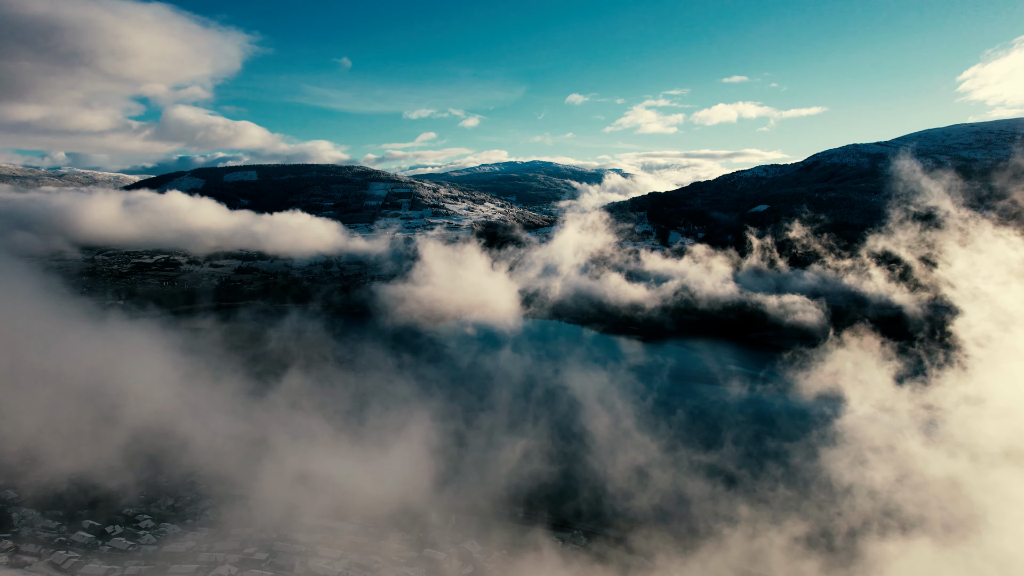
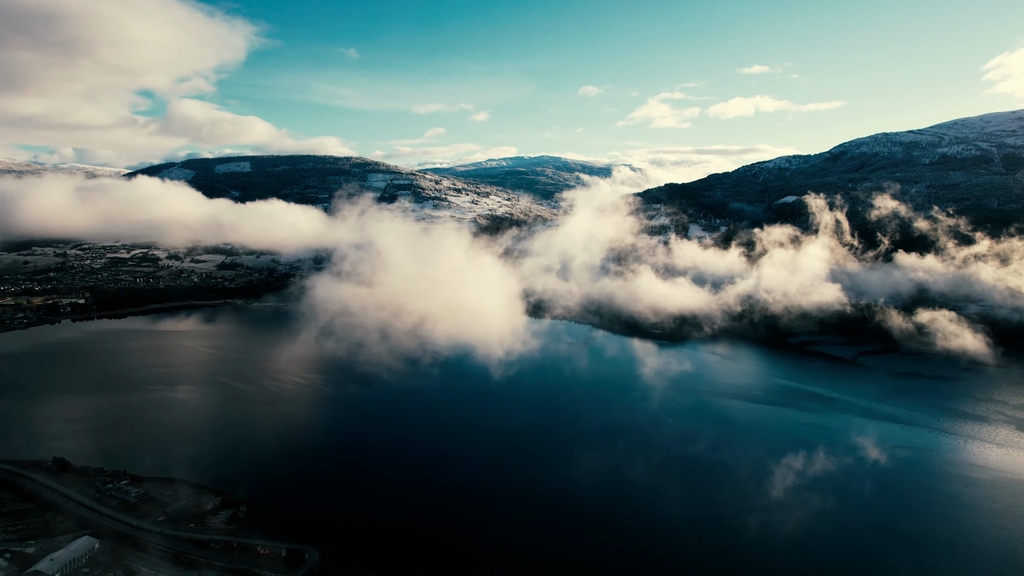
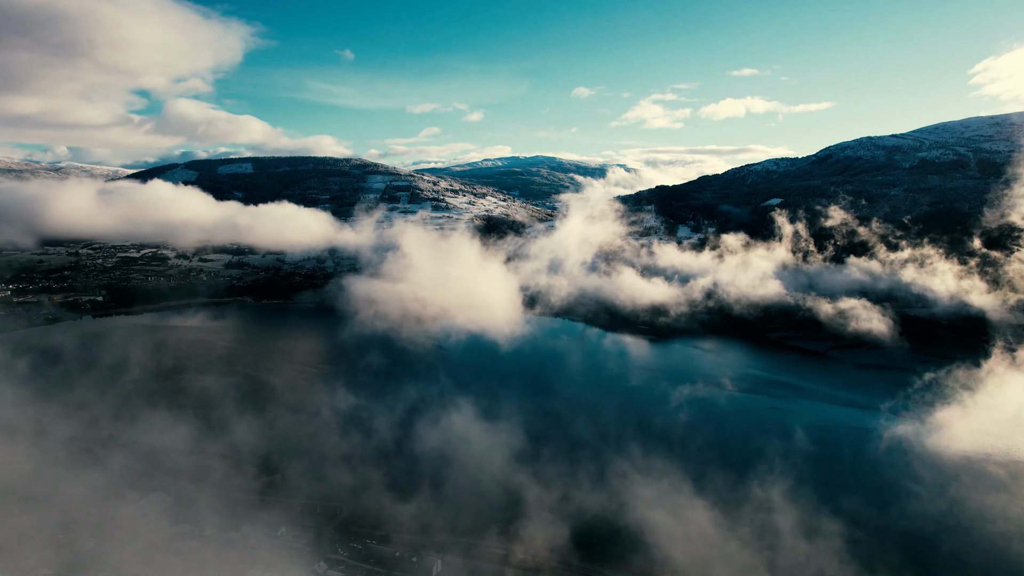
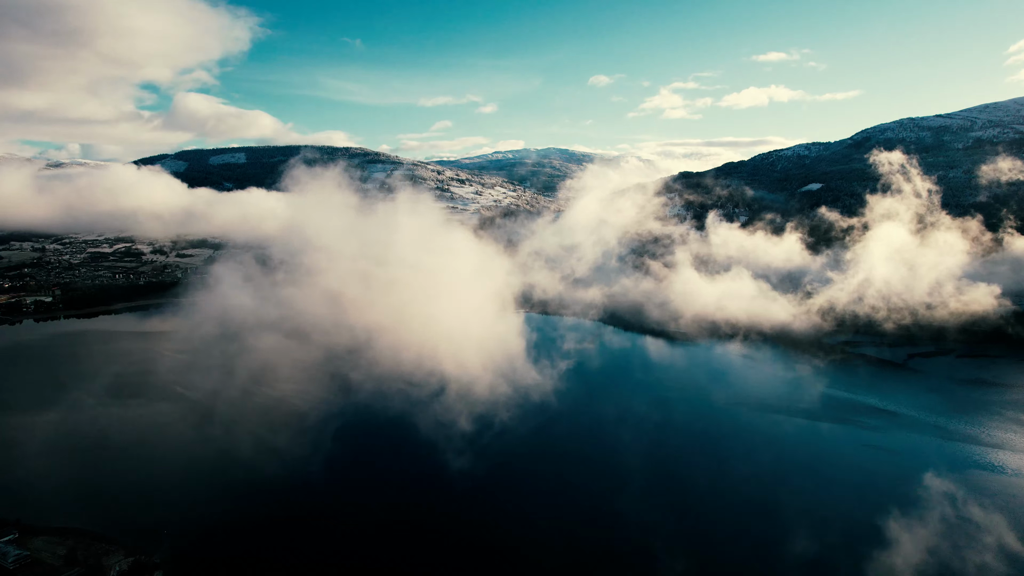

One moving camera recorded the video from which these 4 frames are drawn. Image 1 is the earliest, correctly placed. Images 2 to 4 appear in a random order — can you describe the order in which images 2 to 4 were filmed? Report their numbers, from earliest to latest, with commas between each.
3, 2, 4
